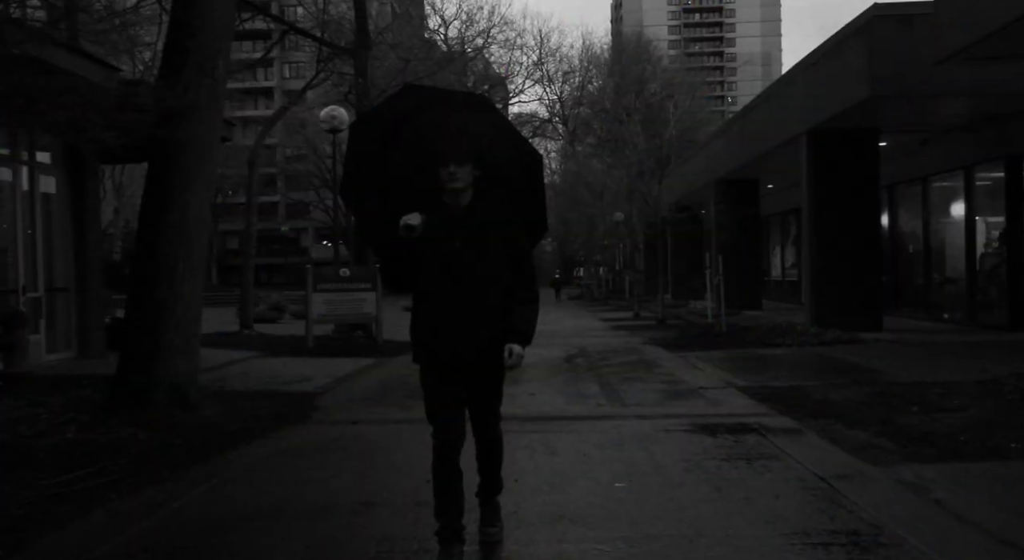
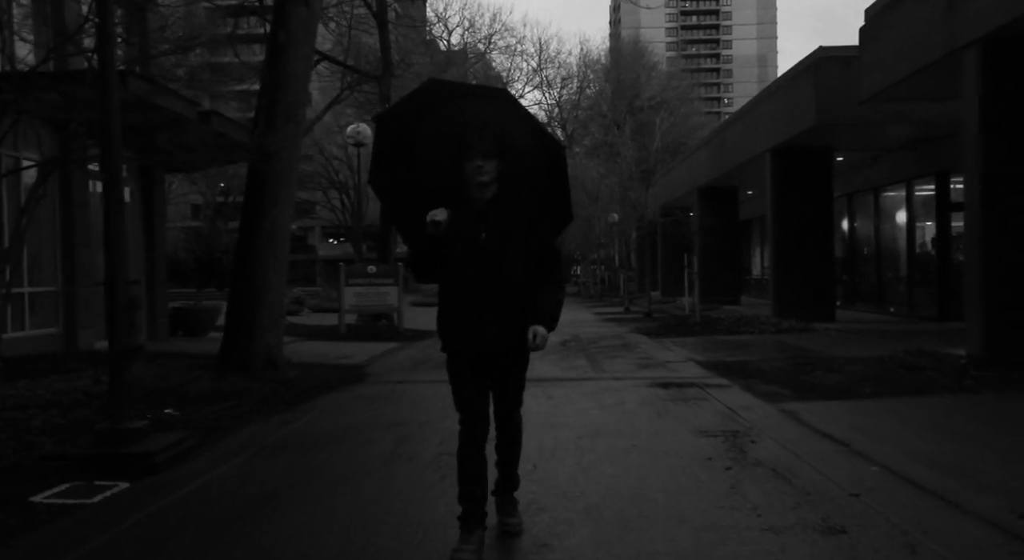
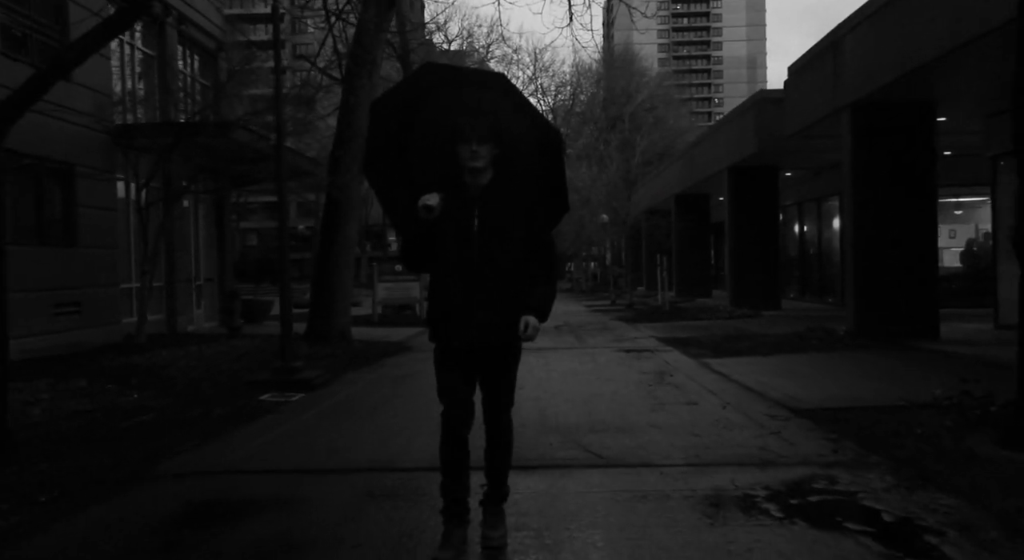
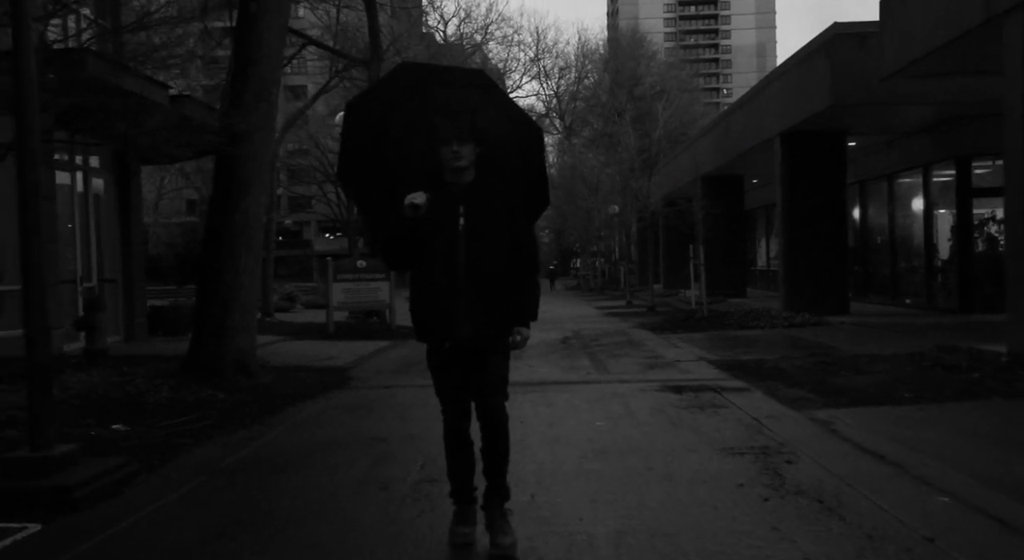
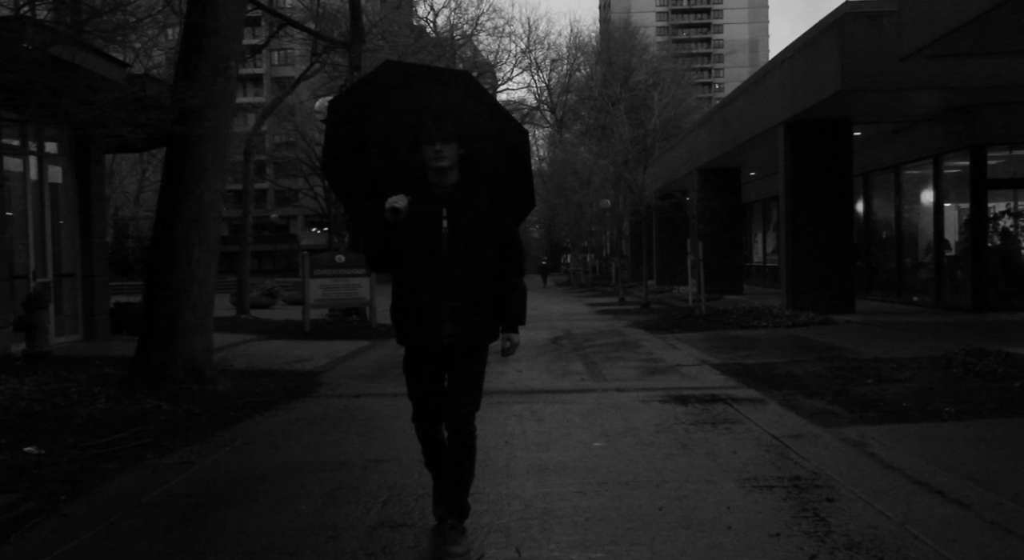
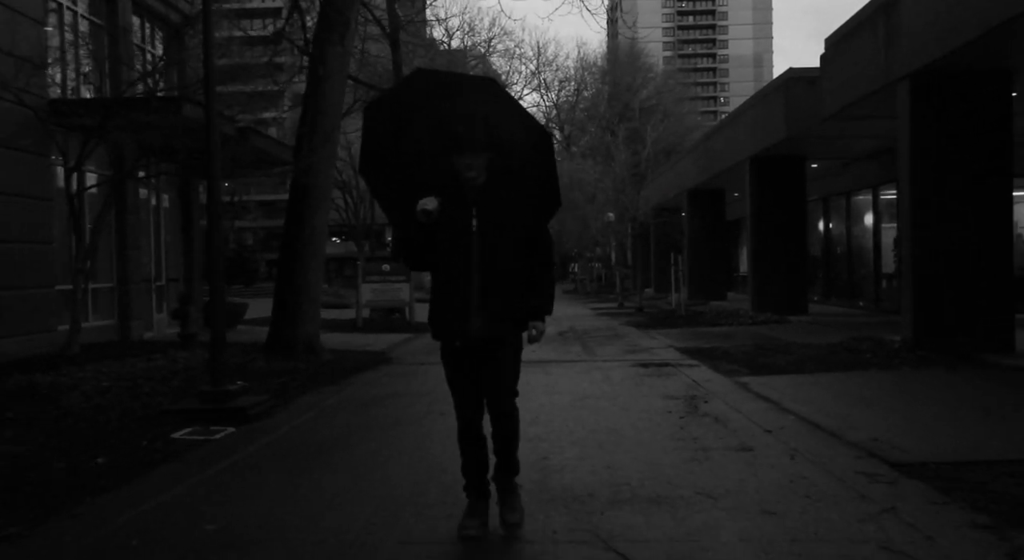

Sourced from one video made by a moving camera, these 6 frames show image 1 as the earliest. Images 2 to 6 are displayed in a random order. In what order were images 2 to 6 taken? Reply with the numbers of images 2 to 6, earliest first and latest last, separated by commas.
5, 4, 2, 6, 3
